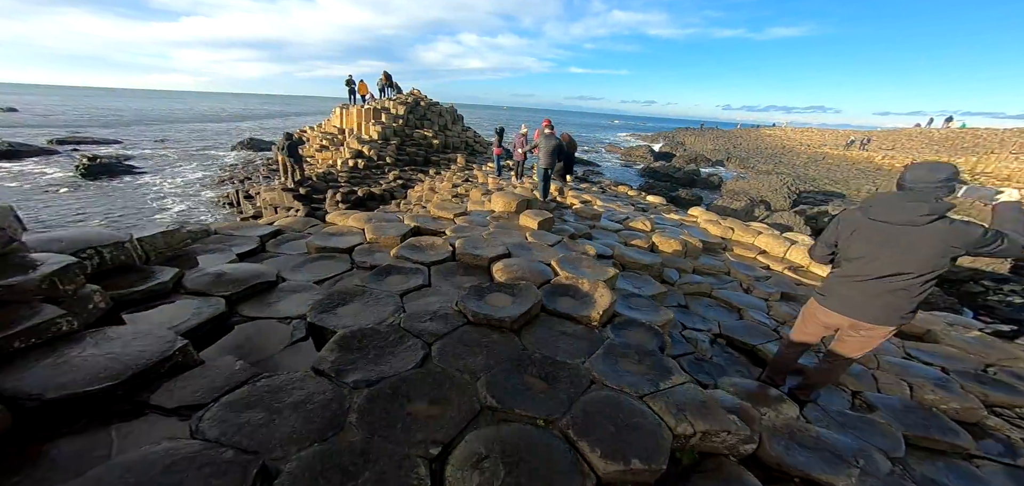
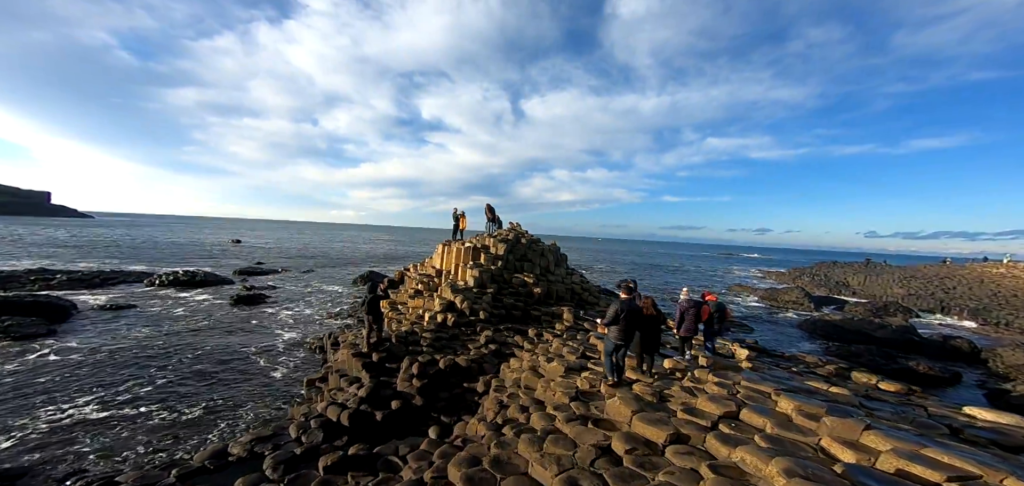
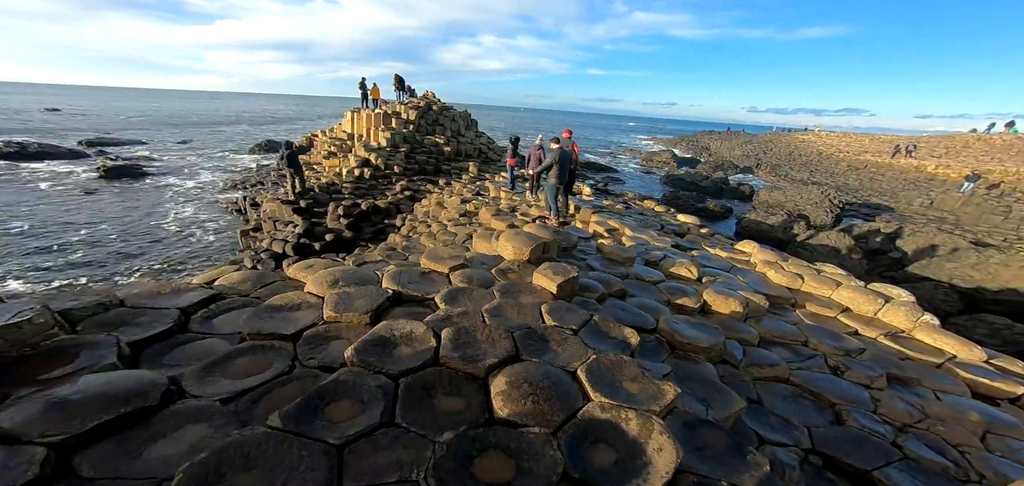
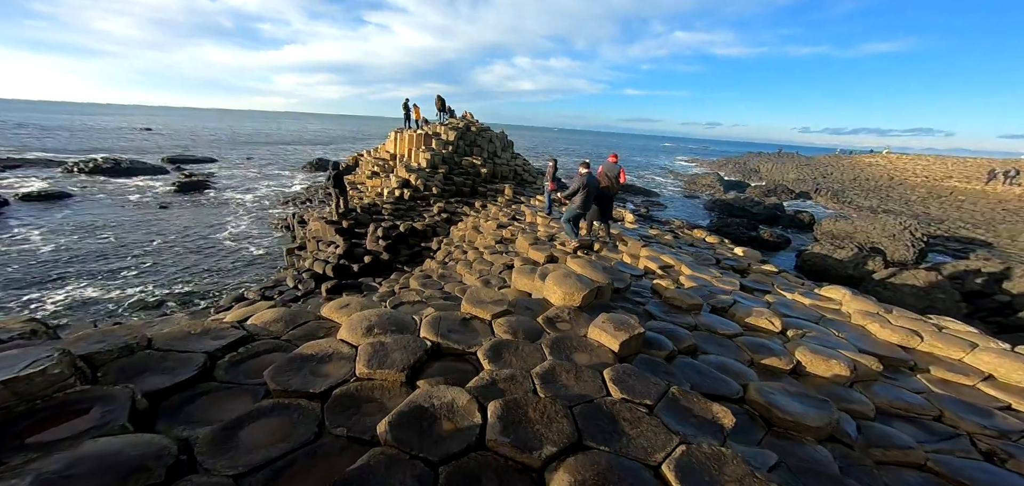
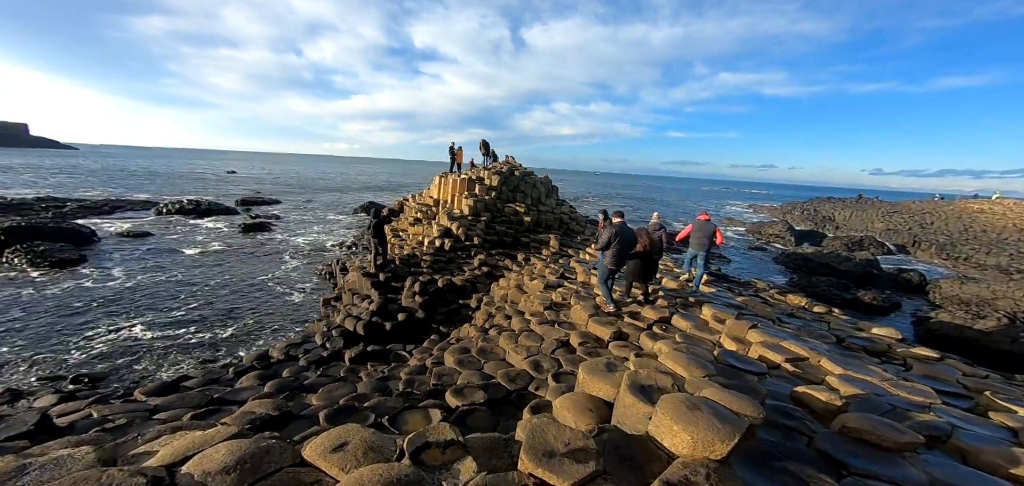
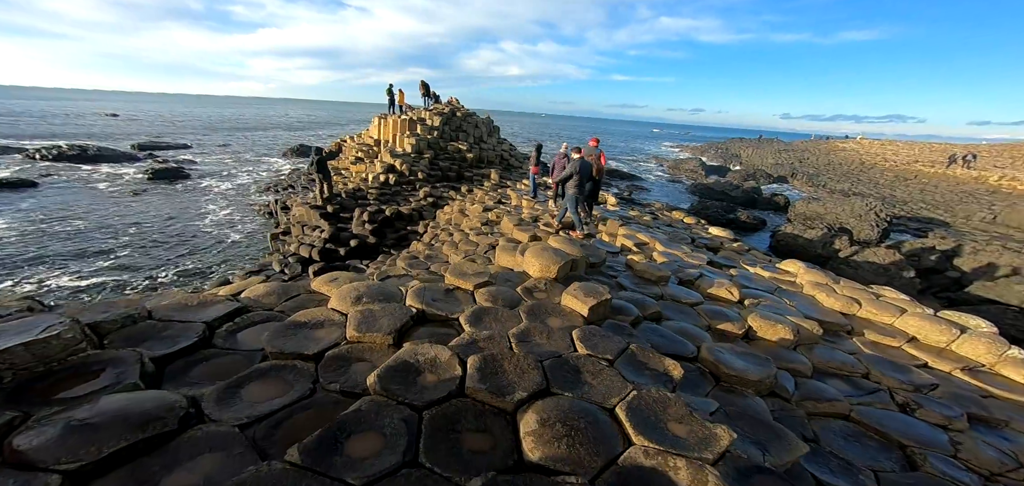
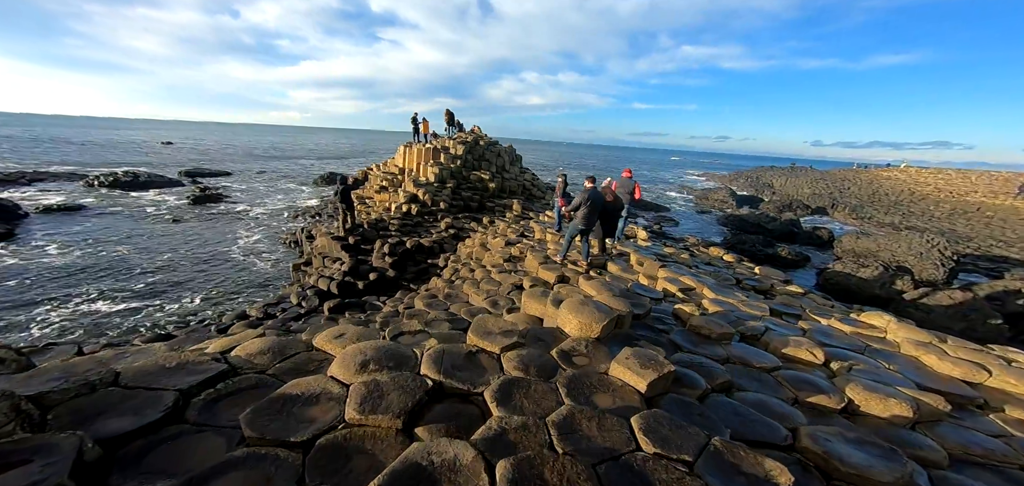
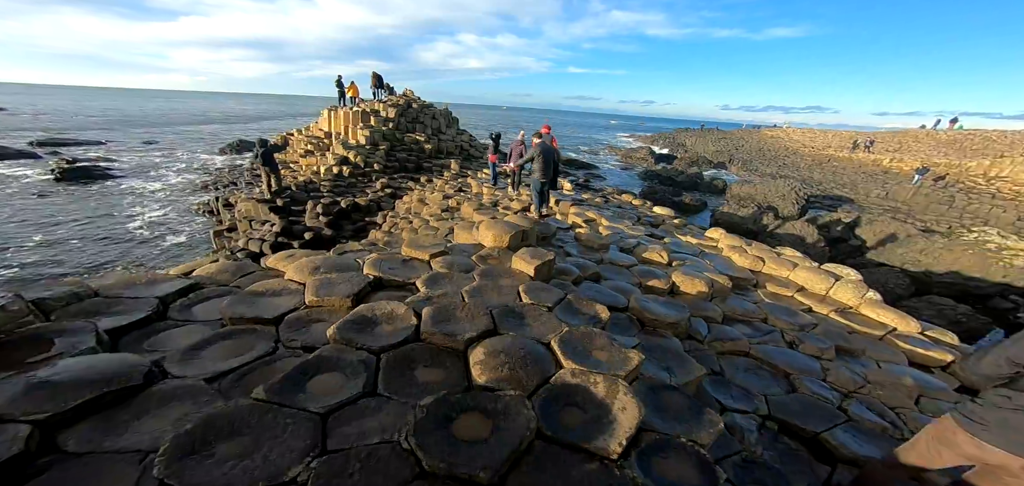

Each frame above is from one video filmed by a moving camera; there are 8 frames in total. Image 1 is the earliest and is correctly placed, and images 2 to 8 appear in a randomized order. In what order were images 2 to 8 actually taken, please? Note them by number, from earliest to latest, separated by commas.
8, 3, 6, 4, 7, 5, 2
